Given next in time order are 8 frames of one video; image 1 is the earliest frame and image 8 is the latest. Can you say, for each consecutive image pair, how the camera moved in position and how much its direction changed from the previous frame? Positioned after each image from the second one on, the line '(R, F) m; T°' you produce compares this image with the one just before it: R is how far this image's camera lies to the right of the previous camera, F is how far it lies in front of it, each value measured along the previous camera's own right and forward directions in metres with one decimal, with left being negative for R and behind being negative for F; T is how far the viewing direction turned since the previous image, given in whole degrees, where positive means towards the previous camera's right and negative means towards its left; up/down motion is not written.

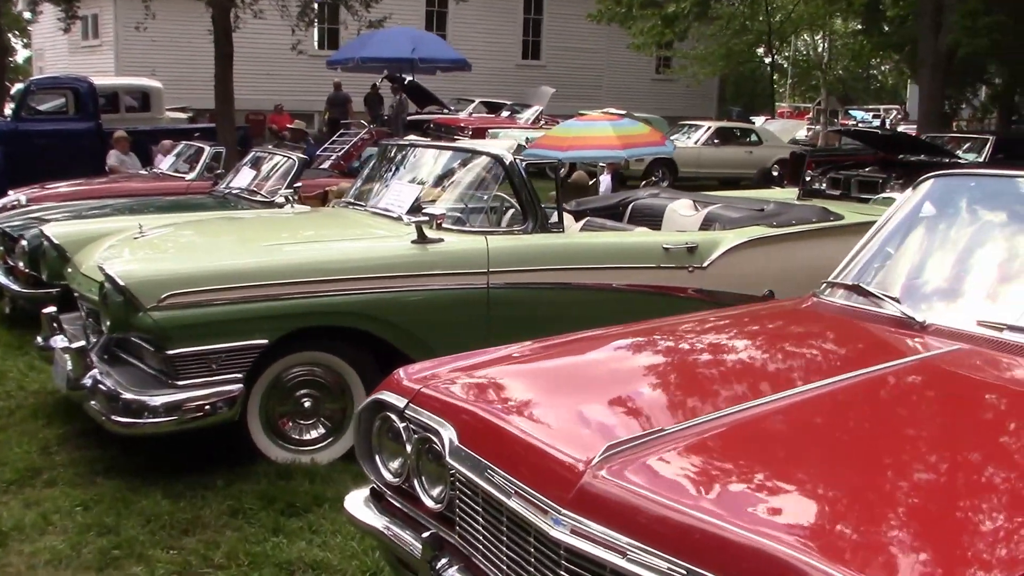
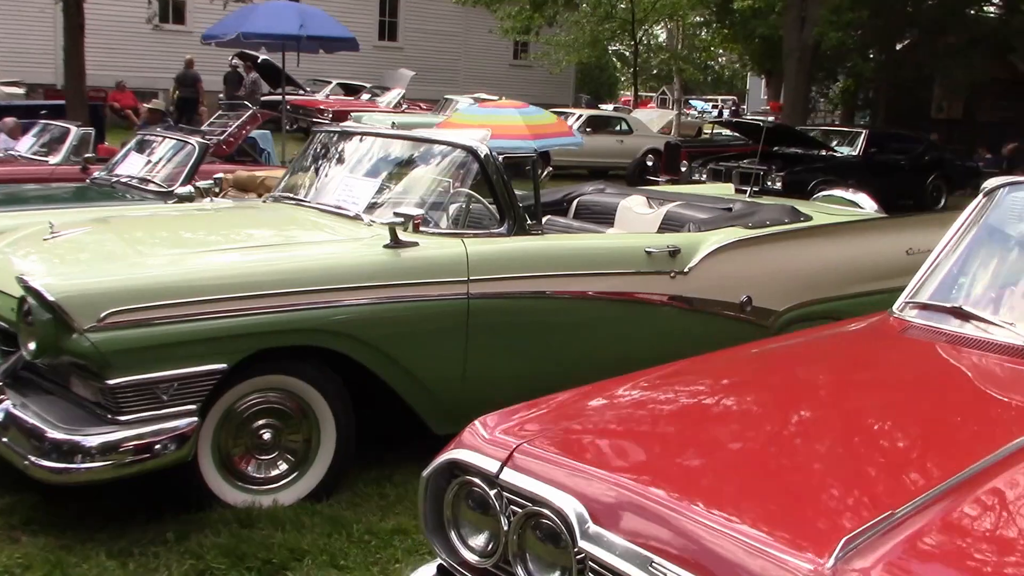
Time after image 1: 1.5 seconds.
(-0.5, +0.5) m; +8°
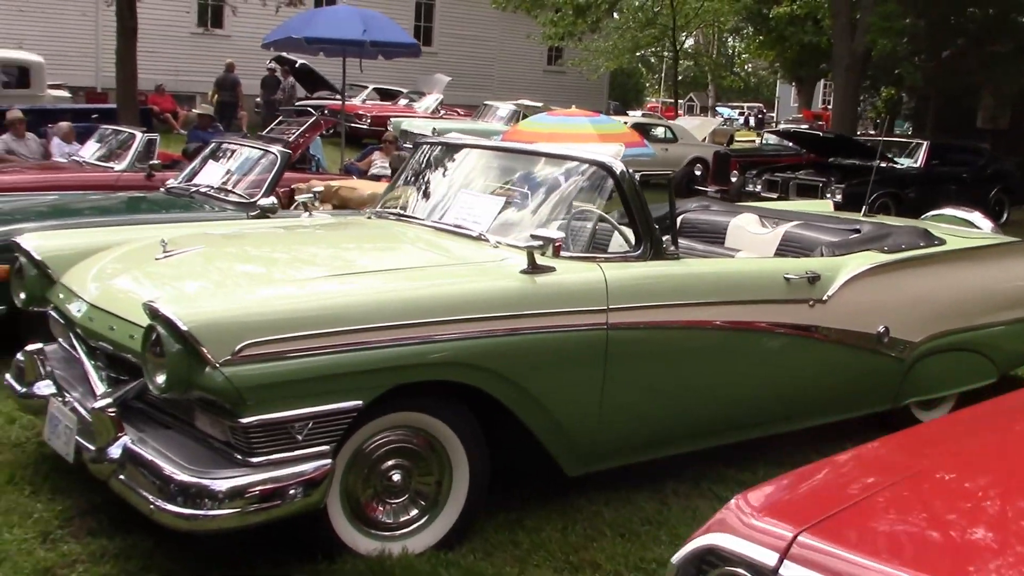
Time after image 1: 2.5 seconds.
(-0.4, +0.3) m; -1°
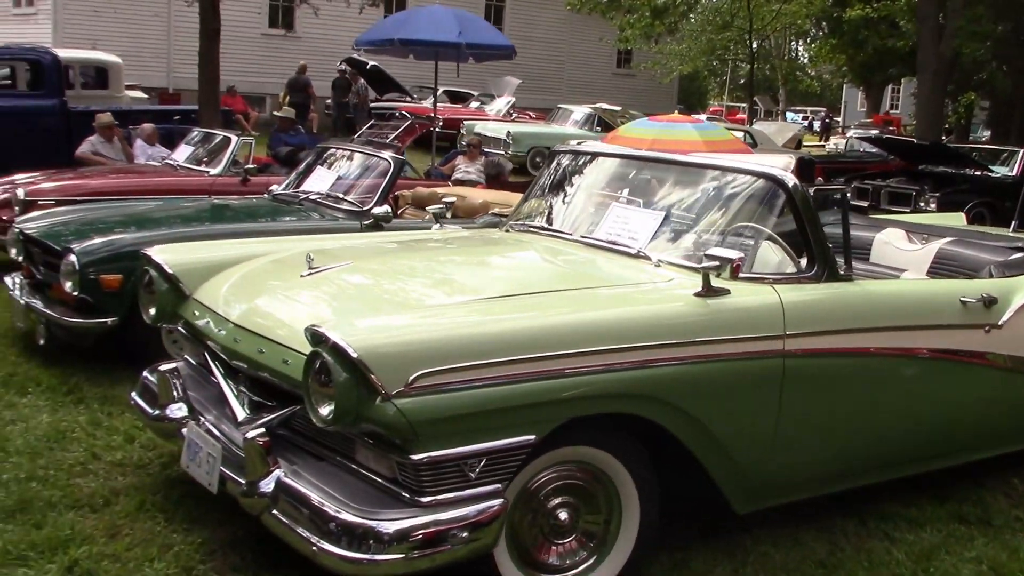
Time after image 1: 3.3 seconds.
(-0.4, +0.3) m; -3°
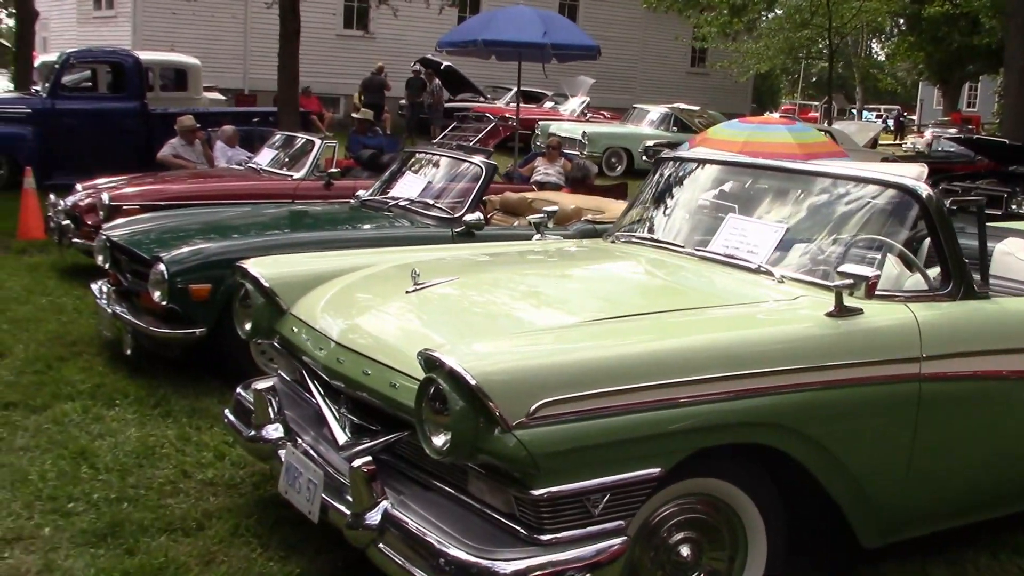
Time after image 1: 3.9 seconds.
(-0.1, +0.2) m; -3°
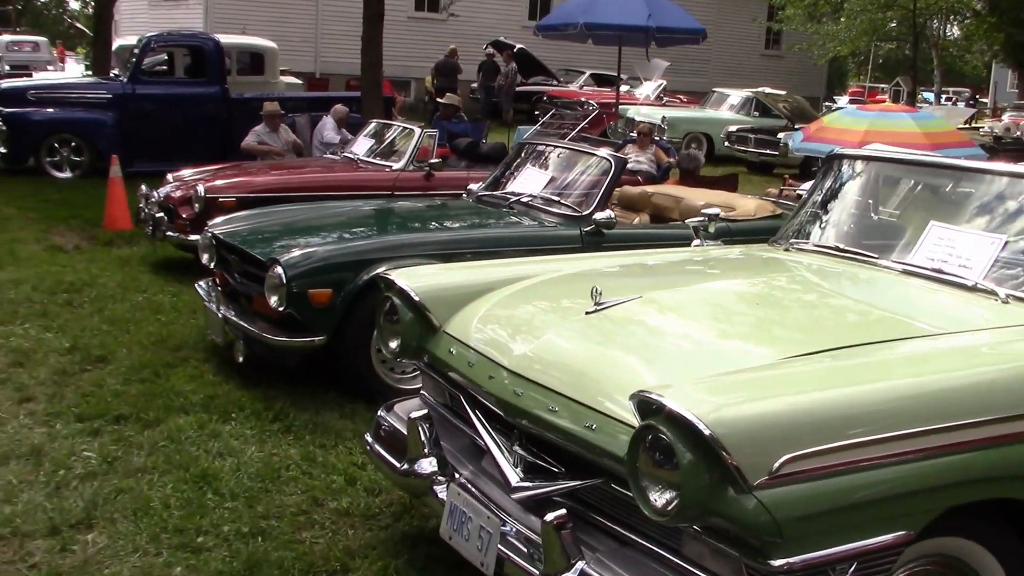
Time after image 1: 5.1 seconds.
(-0.4, +0.4) m; -3°
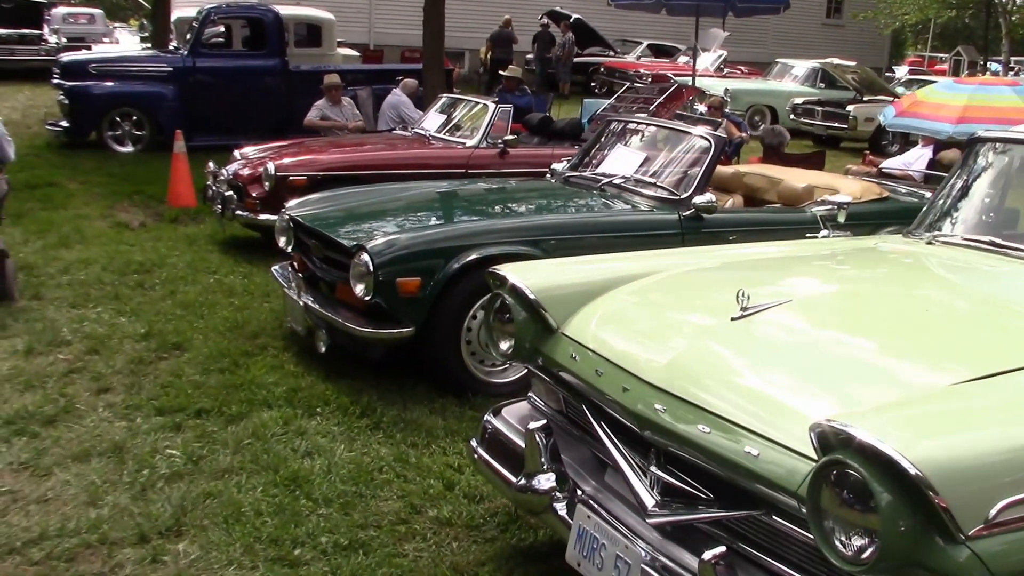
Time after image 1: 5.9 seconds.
(-0.2, +0.3) m; -2°
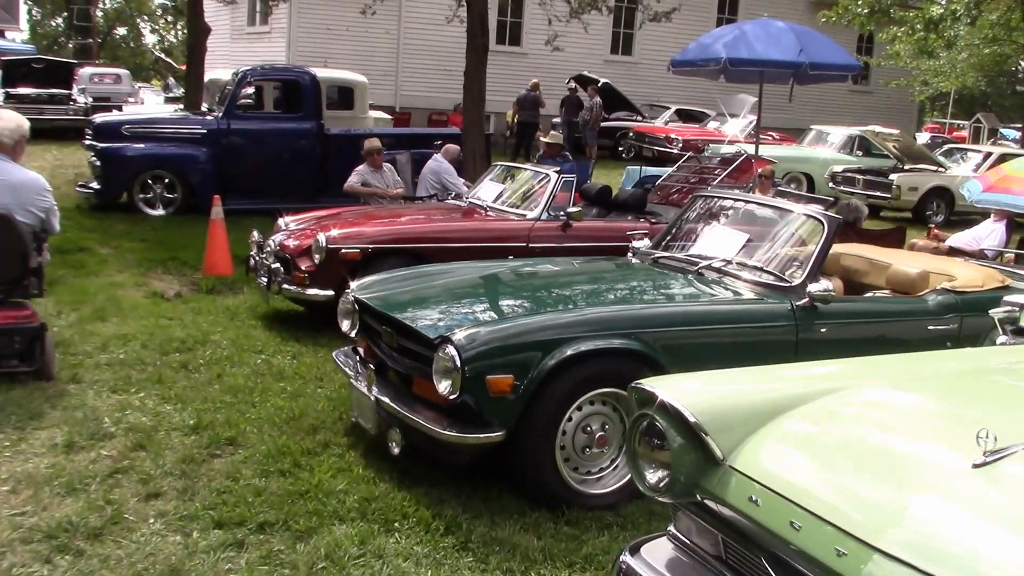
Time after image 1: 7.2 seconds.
(-0.3, +0.5) m; -1°
